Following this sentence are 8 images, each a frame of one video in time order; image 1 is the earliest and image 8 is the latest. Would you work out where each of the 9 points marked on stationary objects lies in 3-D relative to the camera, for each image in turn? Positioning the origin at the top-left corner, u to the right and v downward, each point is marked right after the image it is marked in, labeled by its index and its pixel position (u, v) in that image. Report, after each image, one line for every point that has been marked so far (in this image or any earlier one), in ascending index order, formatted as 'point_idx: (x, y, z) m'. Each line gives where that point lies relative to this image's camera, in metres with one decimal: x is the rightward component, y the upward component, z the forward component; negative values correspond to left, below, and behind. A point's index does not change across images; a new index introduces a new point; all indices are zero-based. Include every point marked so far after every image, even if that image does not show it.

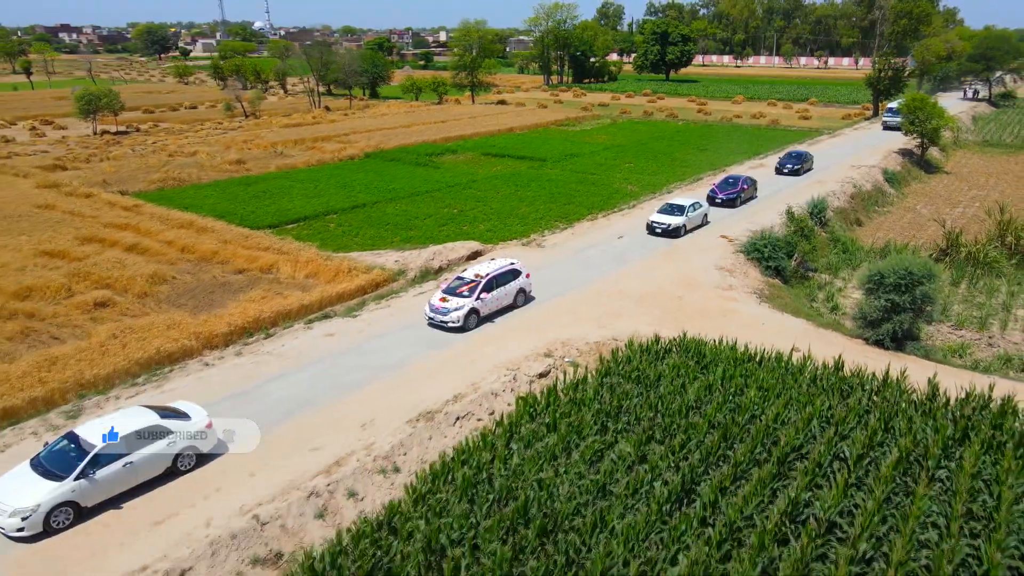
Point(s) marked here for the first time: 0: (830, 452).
0: (+5.2, -2.7, +11.5) m
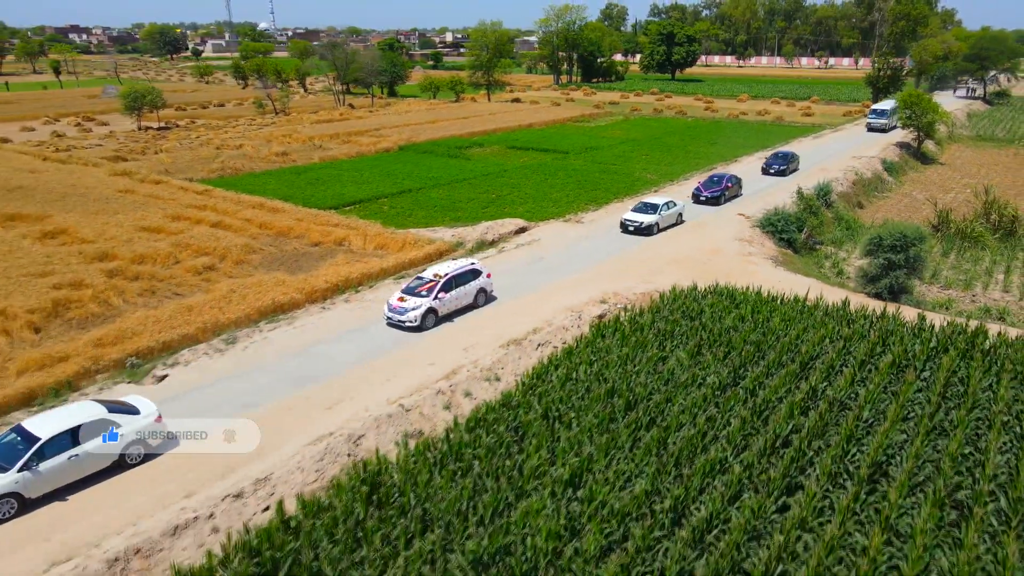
0: (+6.9, -1.5, +15.0) m
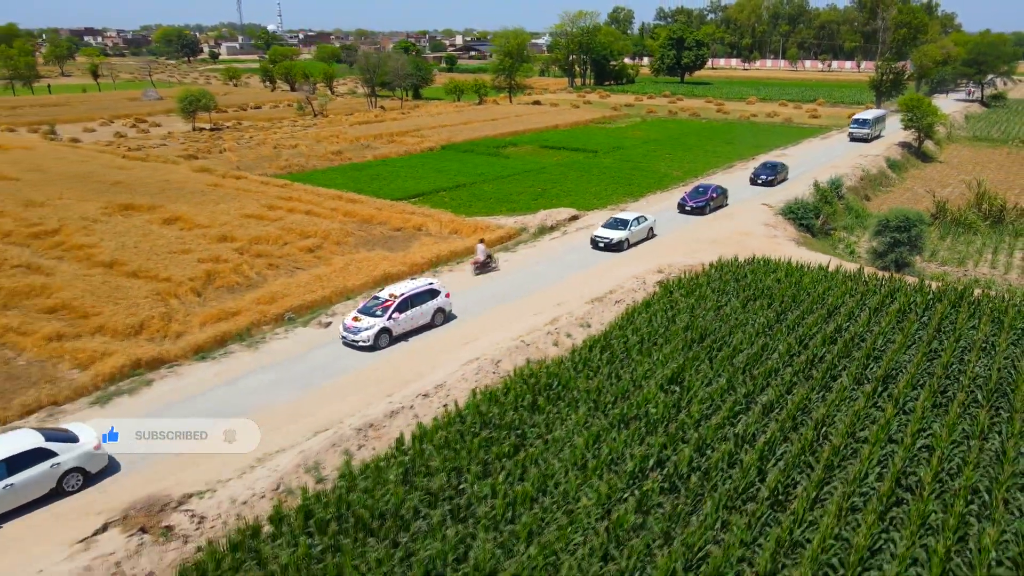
0: (+9.4, -0.6, +19.5) m
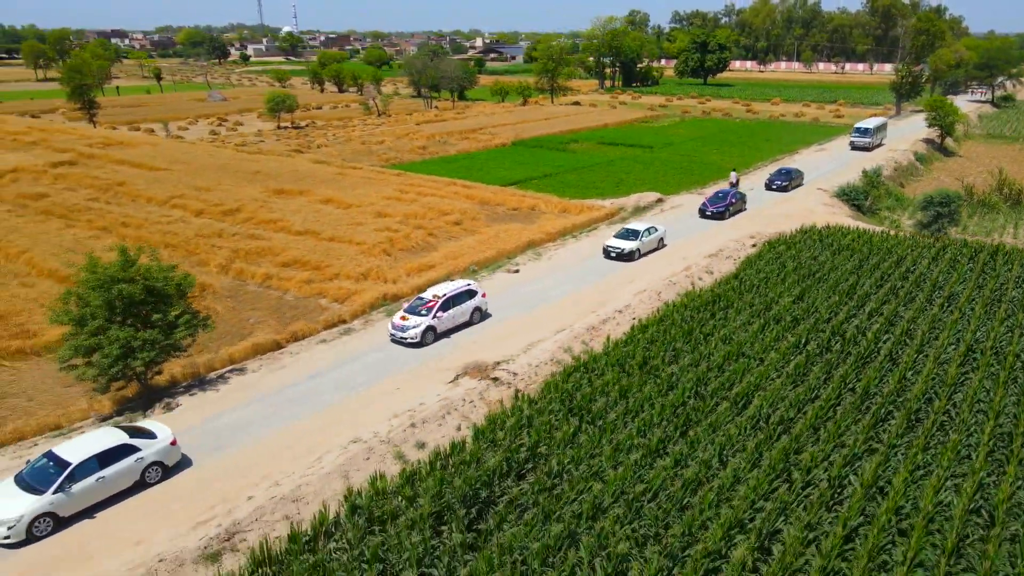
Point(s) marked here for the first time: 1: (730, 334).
0: (+14.7, +1.1, +25.9) m
1: (+5.7, -1.2, +19.0) m
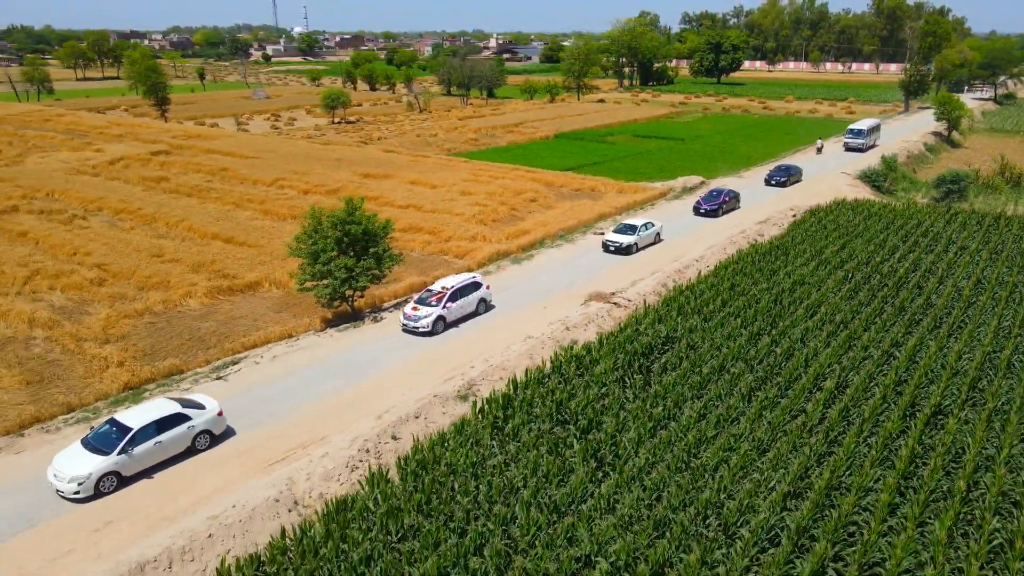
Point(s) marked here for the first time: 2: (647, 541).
0: (+18.5, +2.9, +31.5) m
1: (+9.6, +0.6, +24.6) m
2: (+2.1, -4.1, +11.6) m
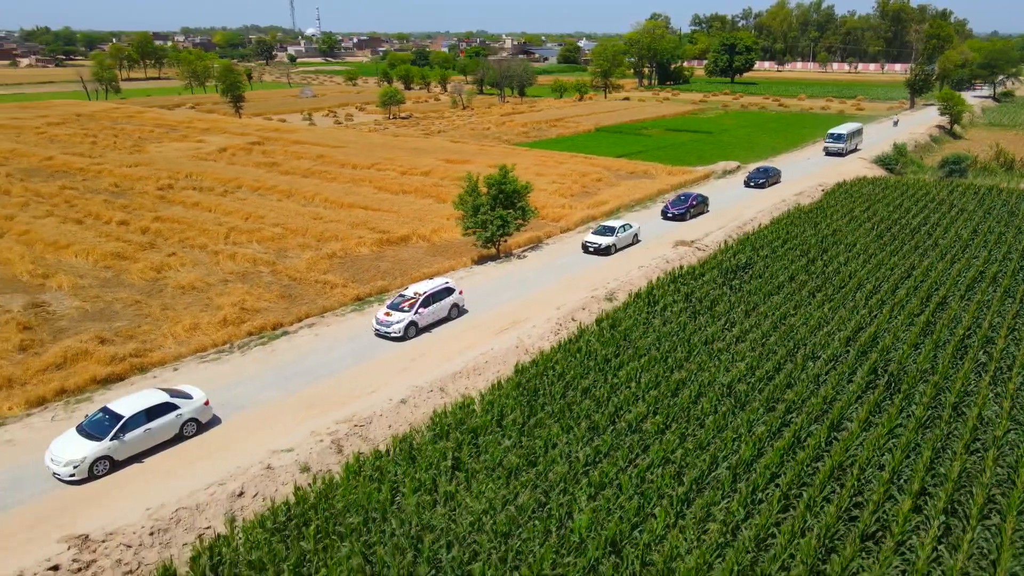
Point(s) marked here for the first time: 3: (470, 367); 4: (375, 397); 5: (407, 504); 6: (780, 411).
0: (+23.1, +5.1, +38.8) m
1: (+14.1, +2.8, +31.9) m
2: (+6.7, -1.8, +18.9) m
3: (-1.2, -2.1, +19.5) m
4: (-3.3, -2.7, +18.1) m
5: (-1.9, -3.9, +13.1) m
6: (+6.0, -2.7, +16.2) m
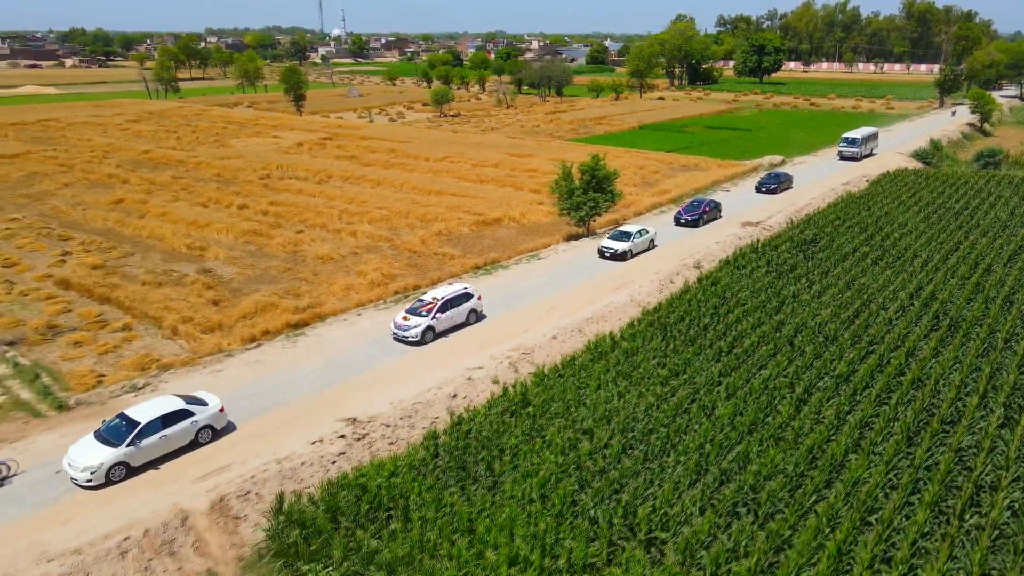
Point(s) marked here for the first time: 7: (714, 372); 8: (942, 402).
0: (+27.5, +6.2, +42.6) m
1: (+18.4, +4.0, +35.9) m
2: (+10.6, -0.6, +23.0) m
3: (+2.8, -0.9, +23.8) m
4: (+0.6, -1.4, +22.4) m
5: (+1.9, -2.6, +17.4) m
6: (+9.9, -1.5, +20.3) m
7: (+5.2, -2.2, +18.5) m
8: (+10.4, -2.7, +17.4) m
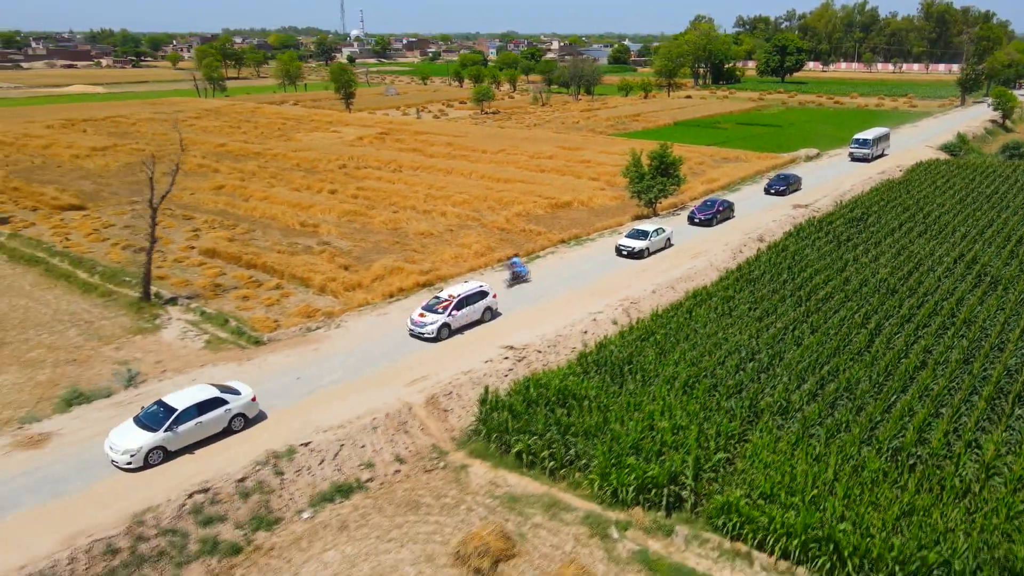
0: (+31.7, +7.5, +46.3) m
1: (+22.4, +5.3, +39.7) m
2: (+14.4, +0.7, +27.0) m
3: (+6.7, +0.5, +27.8) m
4: (+4.5, -0.1, +26.5) m
5: (+5.7, -1.3, +21.5) m
6: (+13.7, -0.2, +24.3) m
7: (+9.0, -0.8, +22.5) m
8: (+14.1, -1.4, +21.4) m
